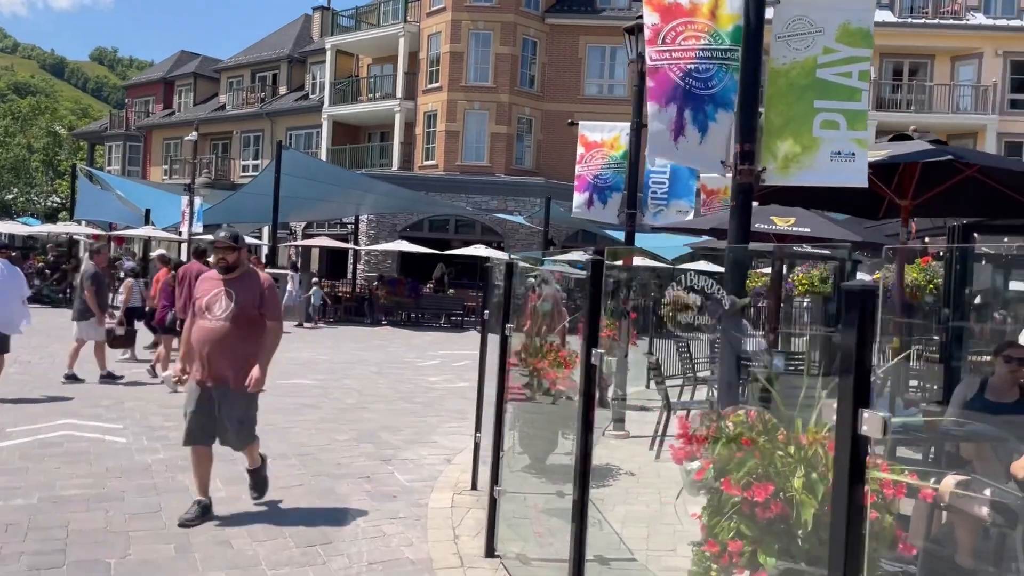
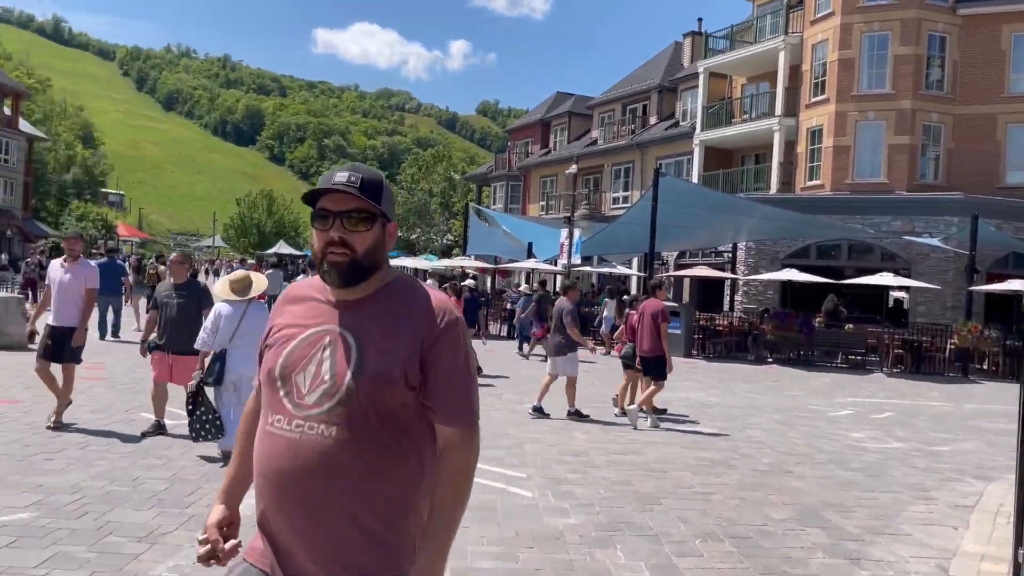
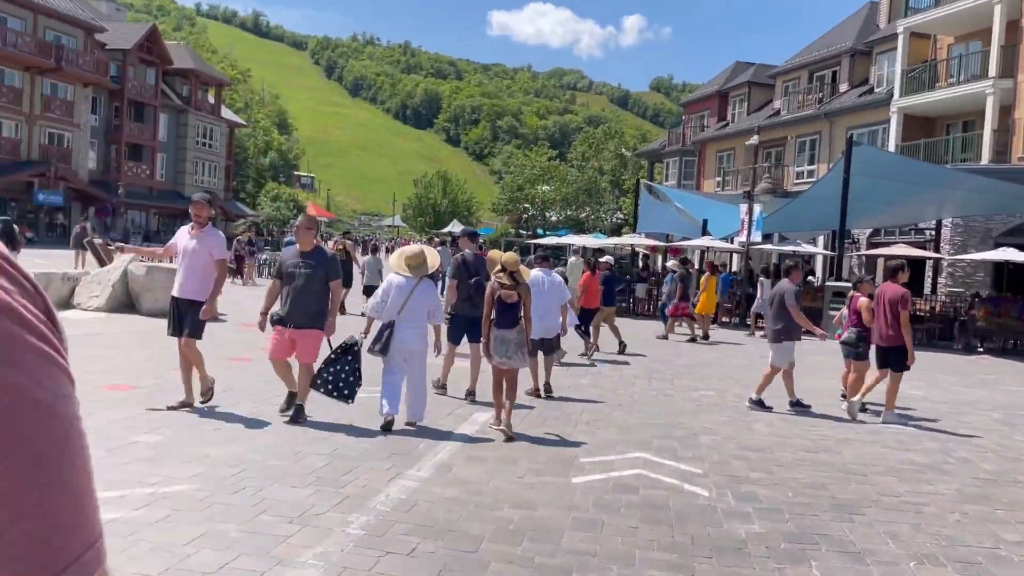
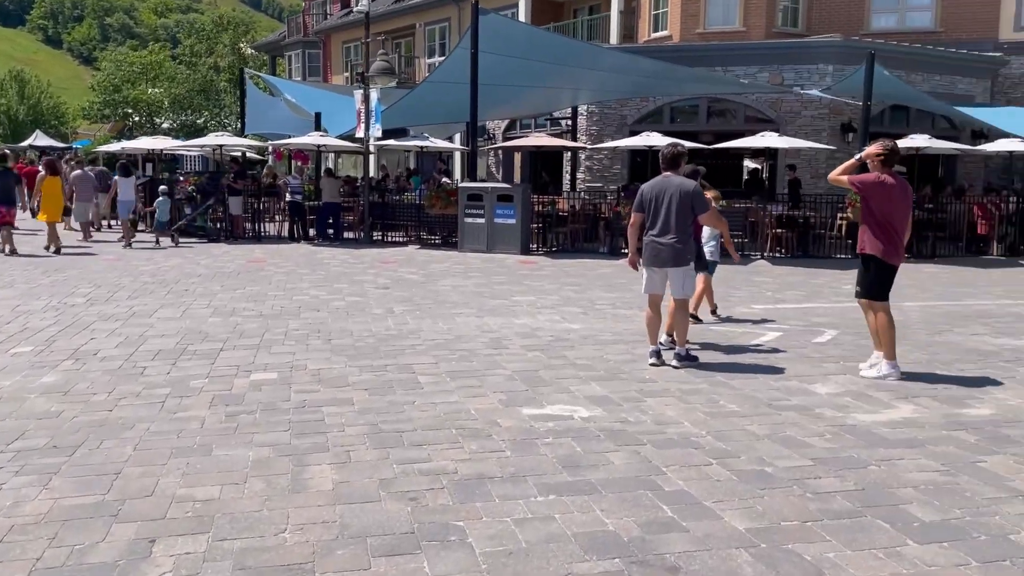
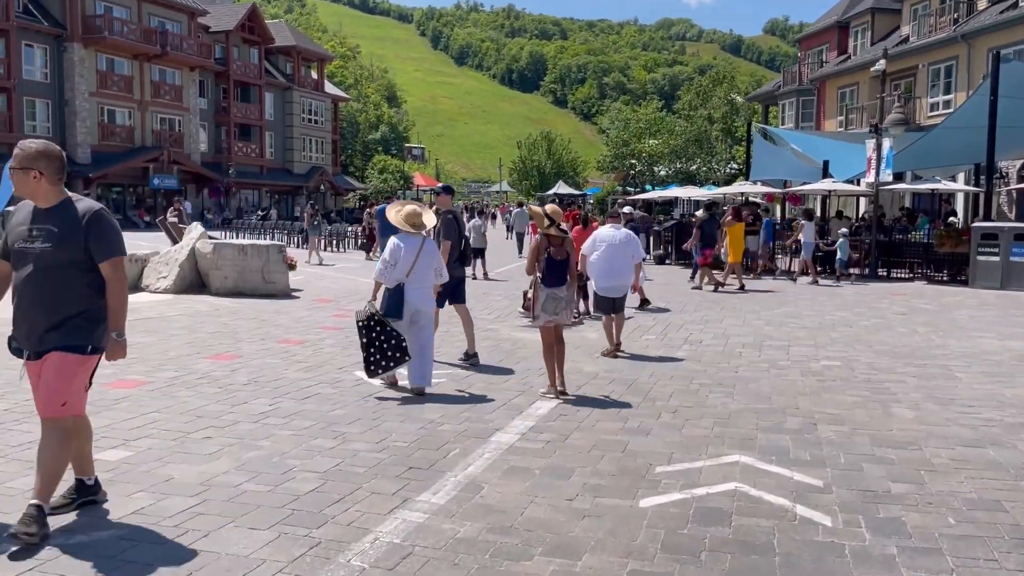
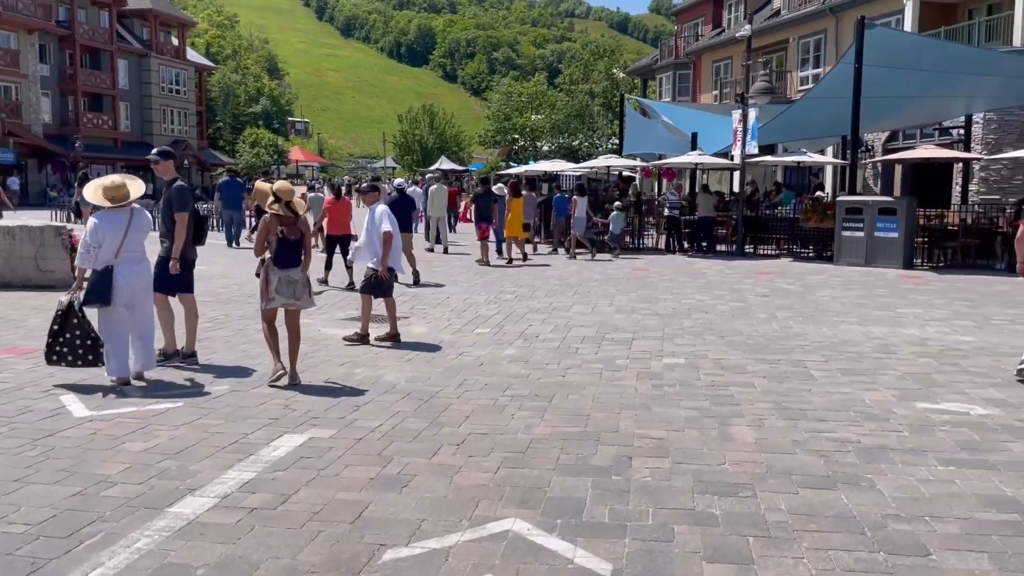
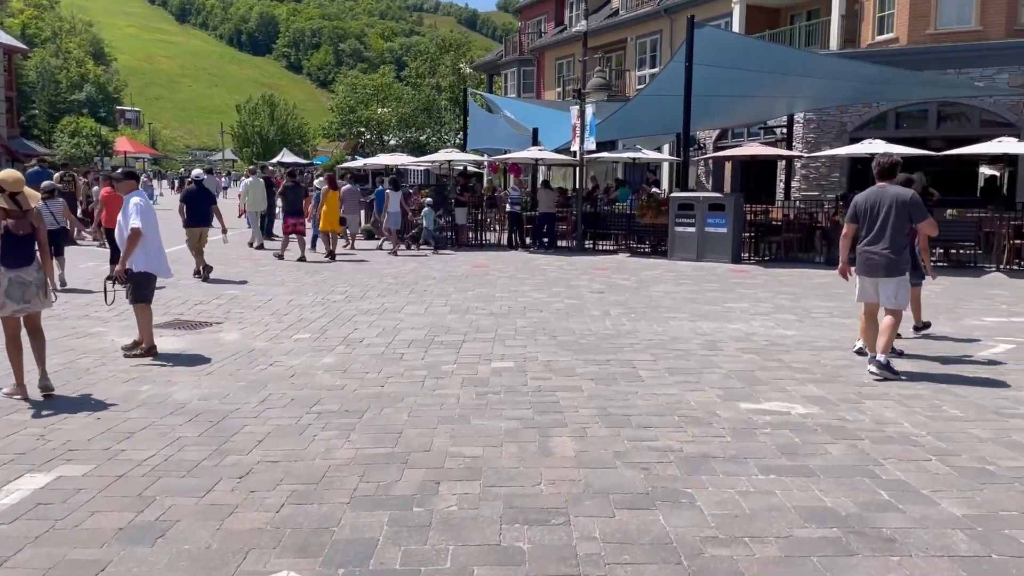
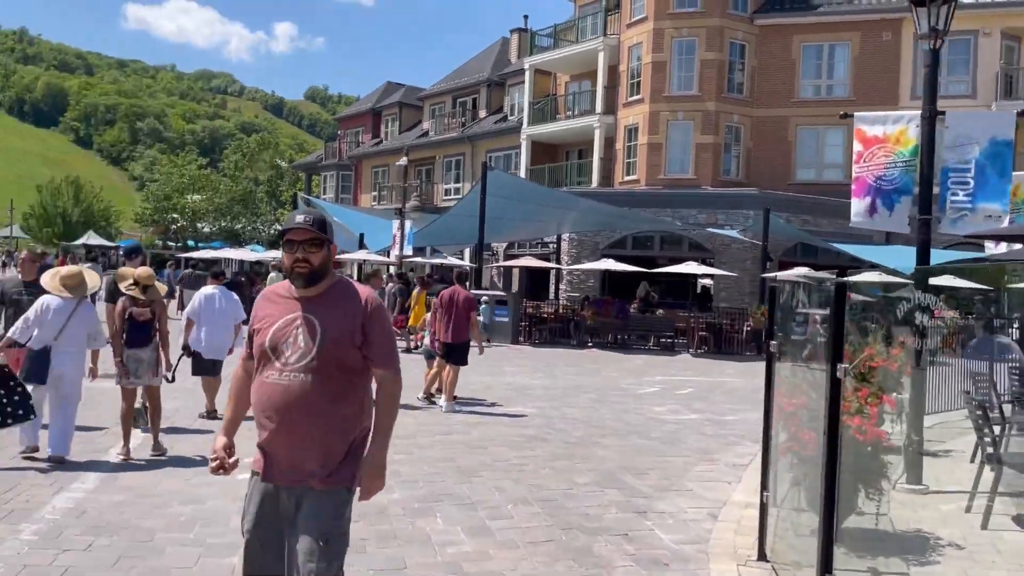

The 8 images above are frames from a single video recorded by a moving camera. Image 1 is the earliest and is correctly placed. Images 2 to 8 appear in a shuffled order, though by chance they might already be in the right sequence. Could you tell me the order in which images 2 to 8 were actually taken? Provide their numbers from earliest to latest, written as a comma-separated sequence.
8, 2, 3, 5, 6, 7, 4
